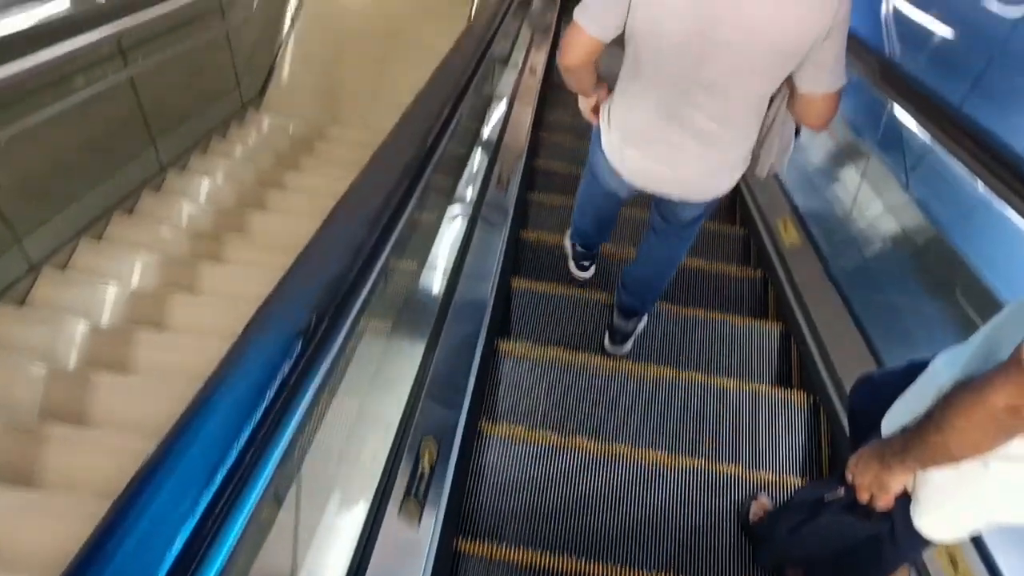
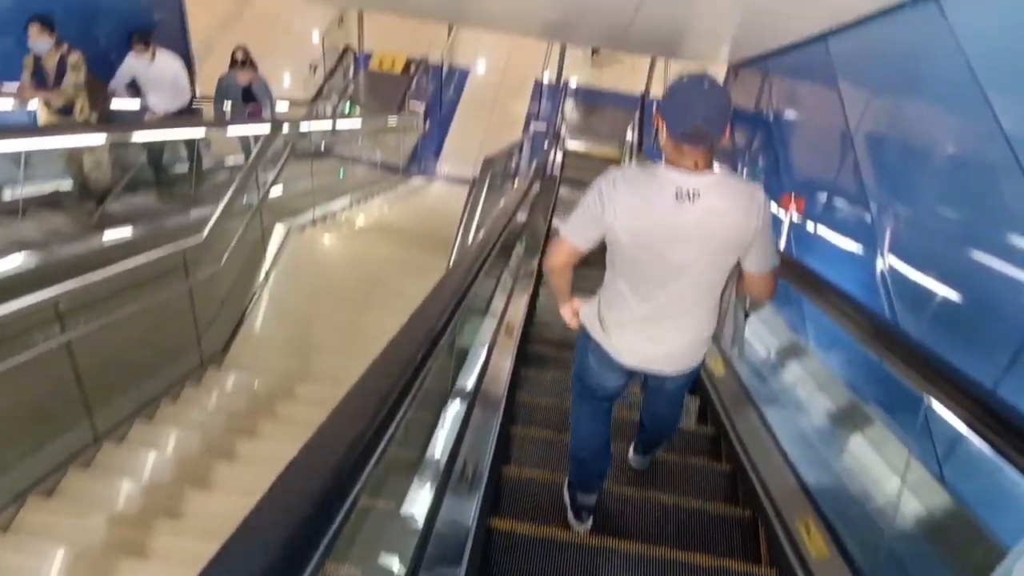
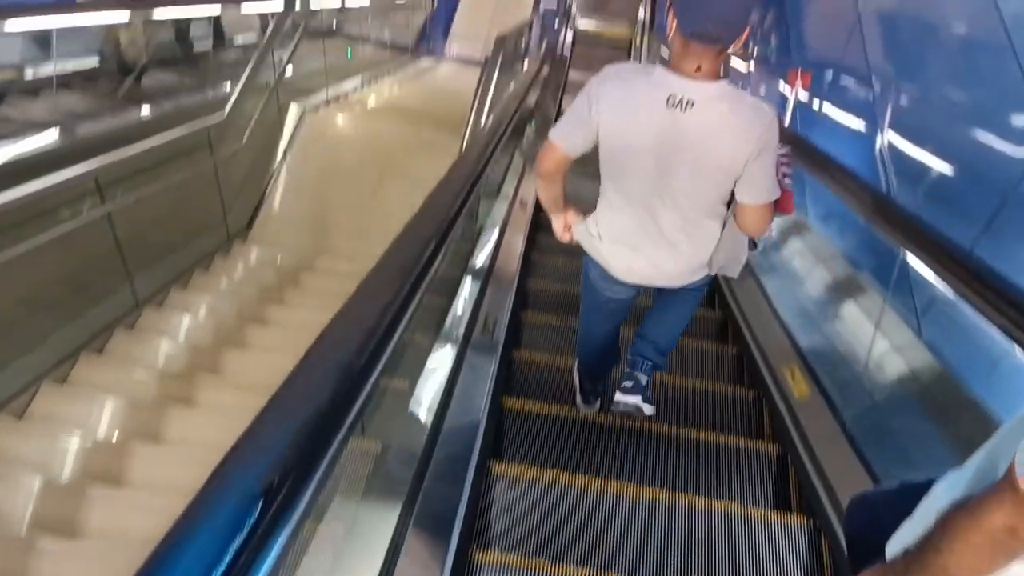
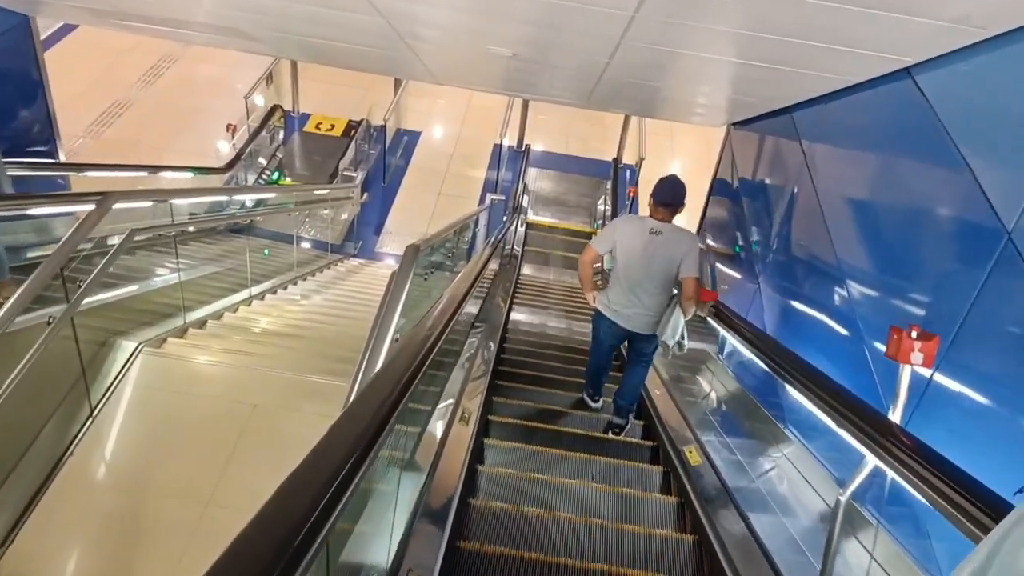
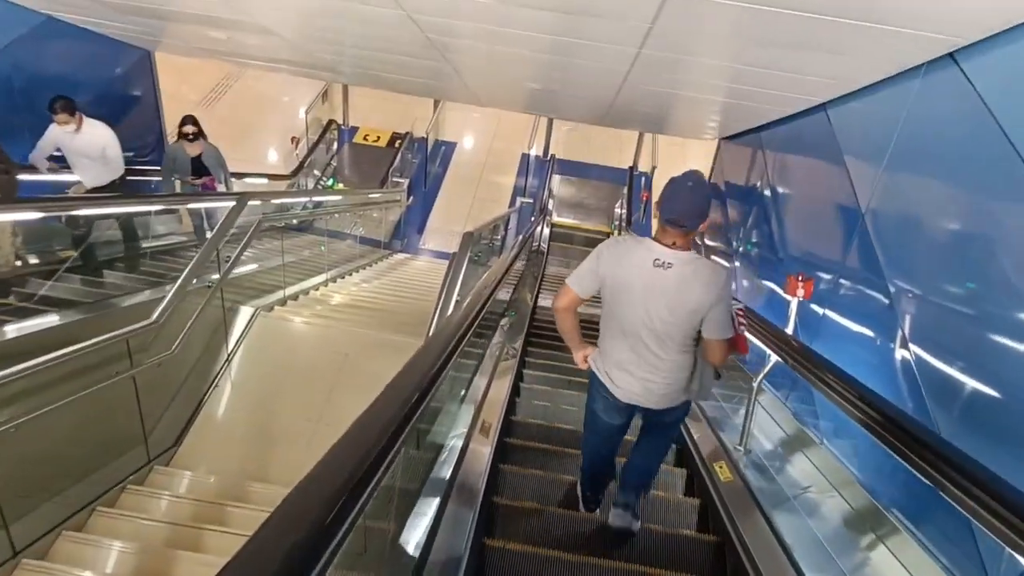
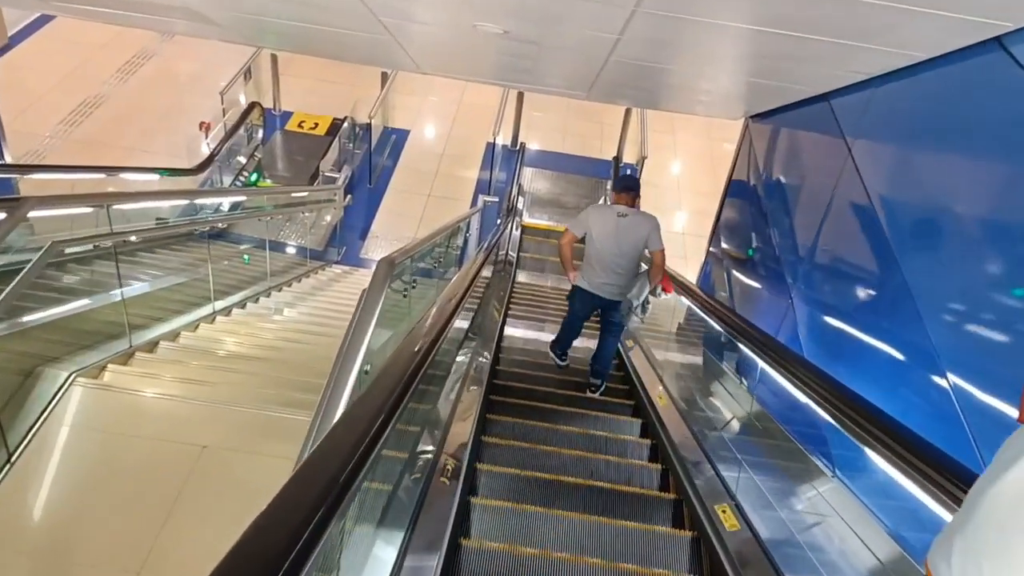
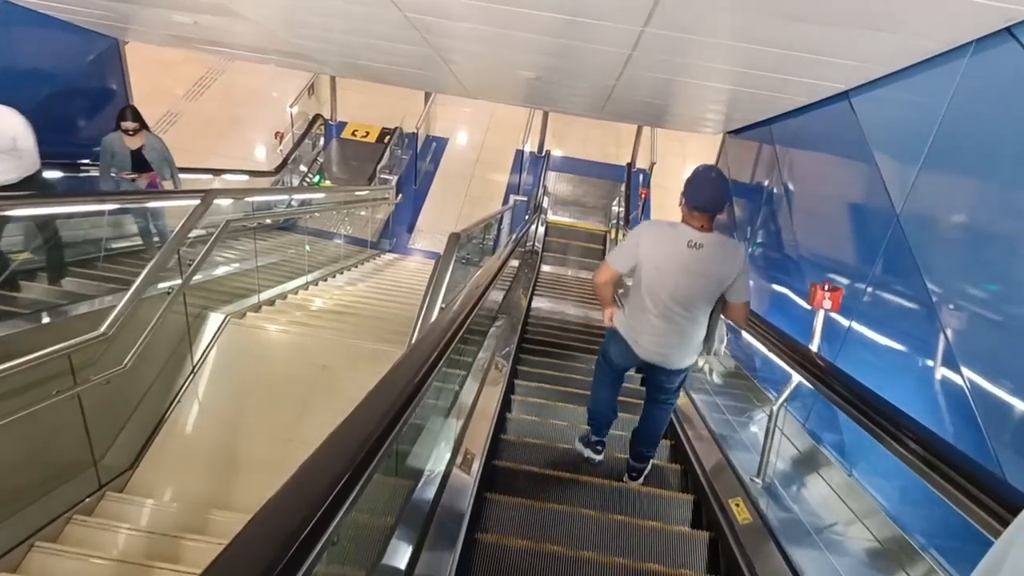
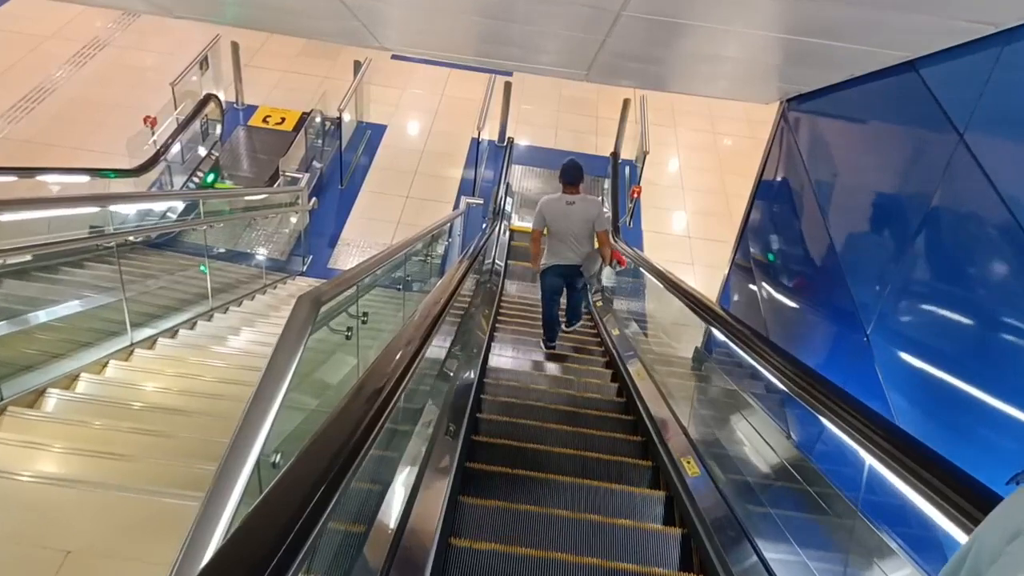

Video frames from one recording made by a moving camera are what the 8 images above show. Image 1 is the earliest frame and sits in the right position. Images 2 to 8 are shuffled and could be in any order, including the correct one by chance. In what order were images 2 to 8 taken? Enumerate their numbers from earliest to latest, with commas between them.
3, 2, 5, 7, 4, 6, 8
